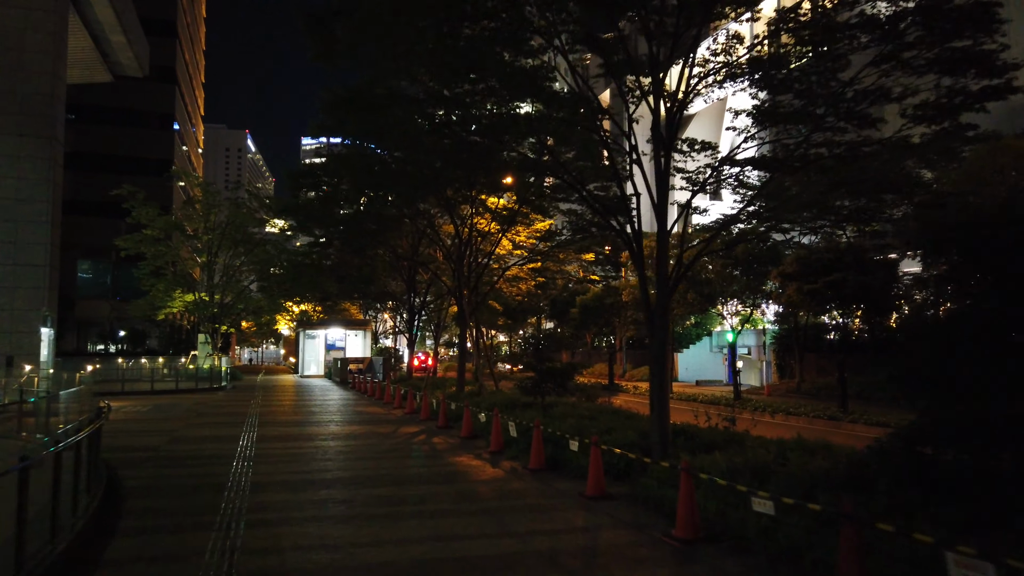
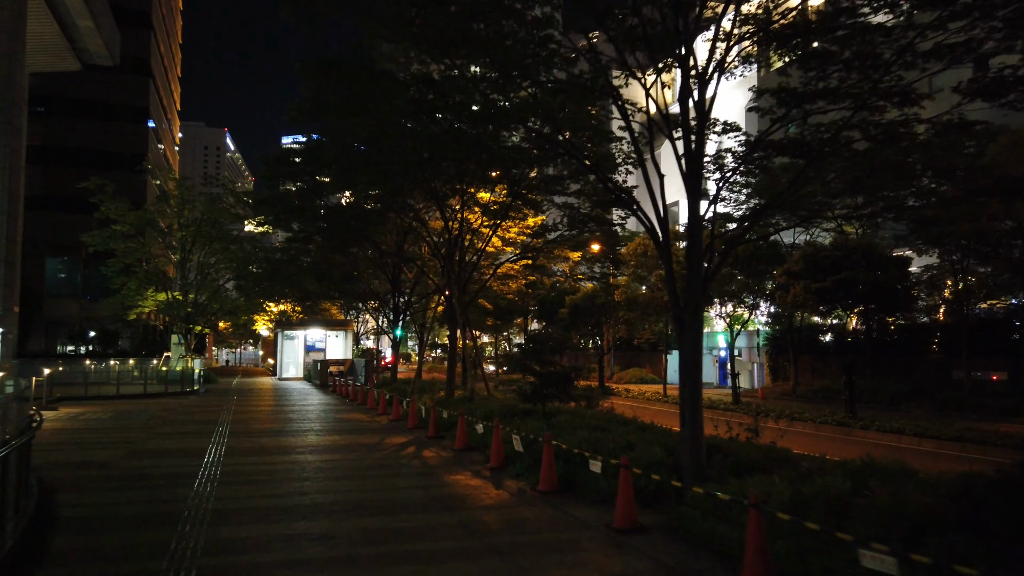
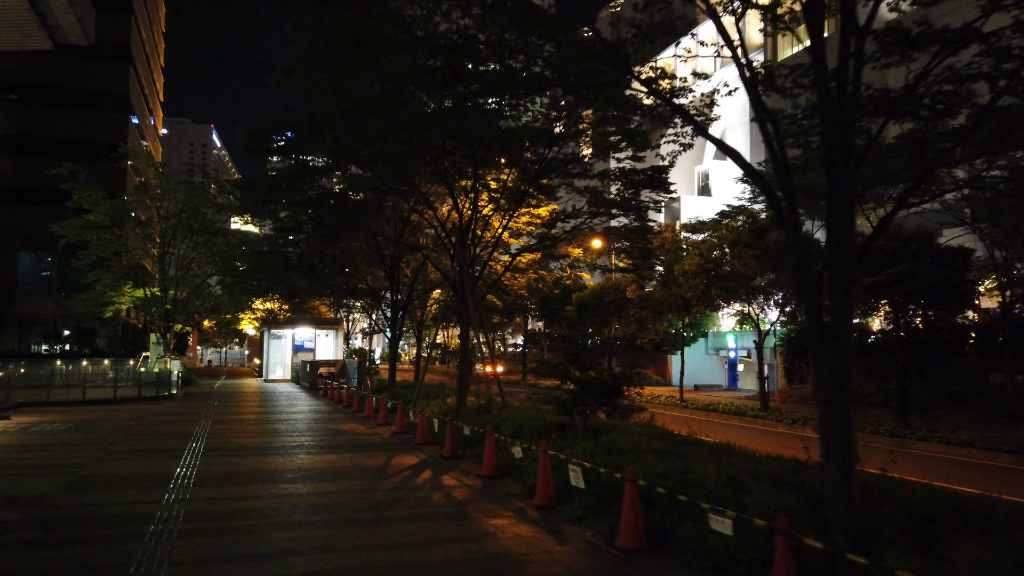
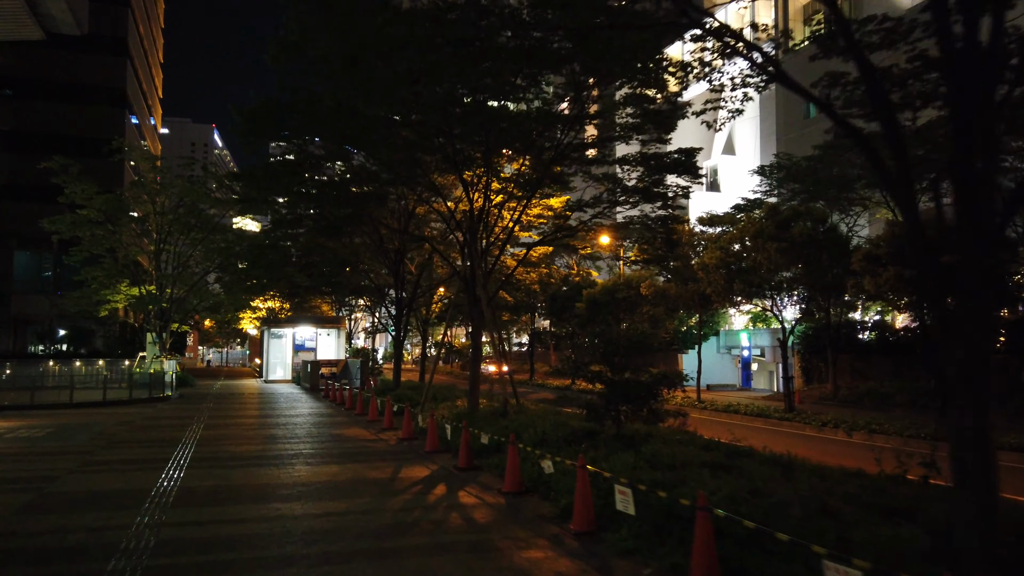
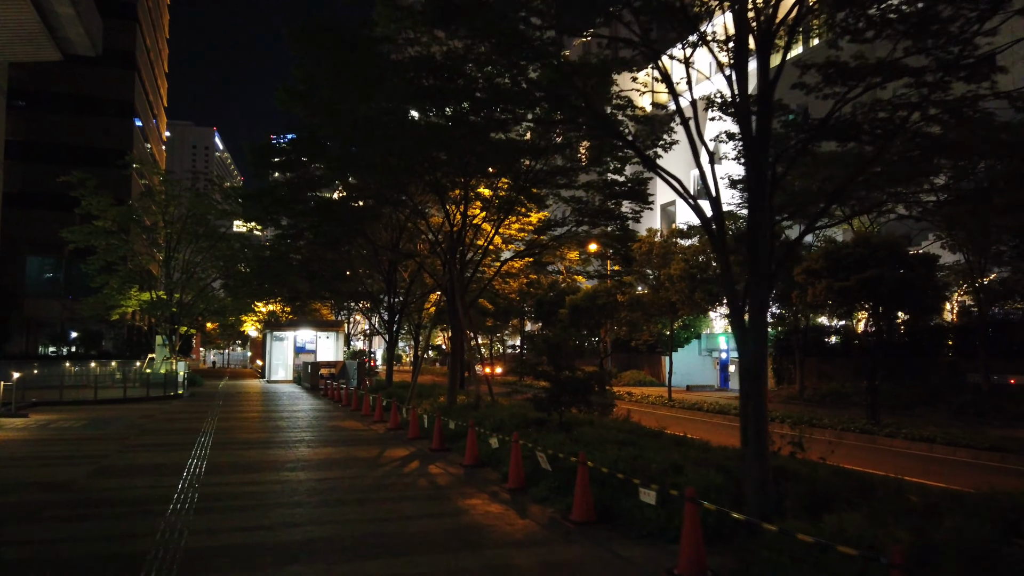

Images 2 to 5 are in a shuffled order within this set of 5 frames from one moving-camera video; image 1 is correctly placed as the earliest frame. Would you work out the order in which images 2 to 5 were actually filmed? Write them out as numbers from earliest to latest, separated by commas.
2, 5, 3, 4
